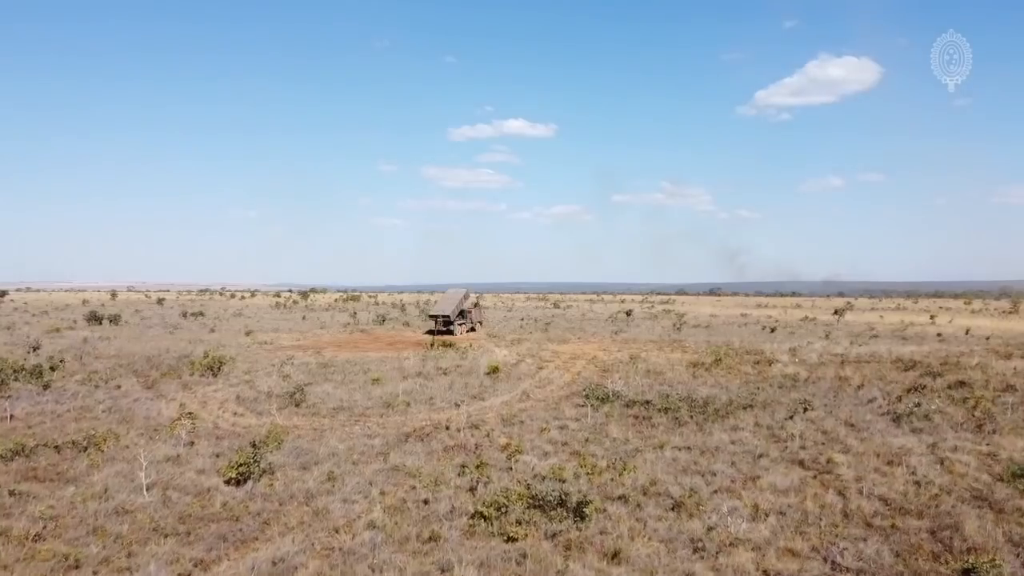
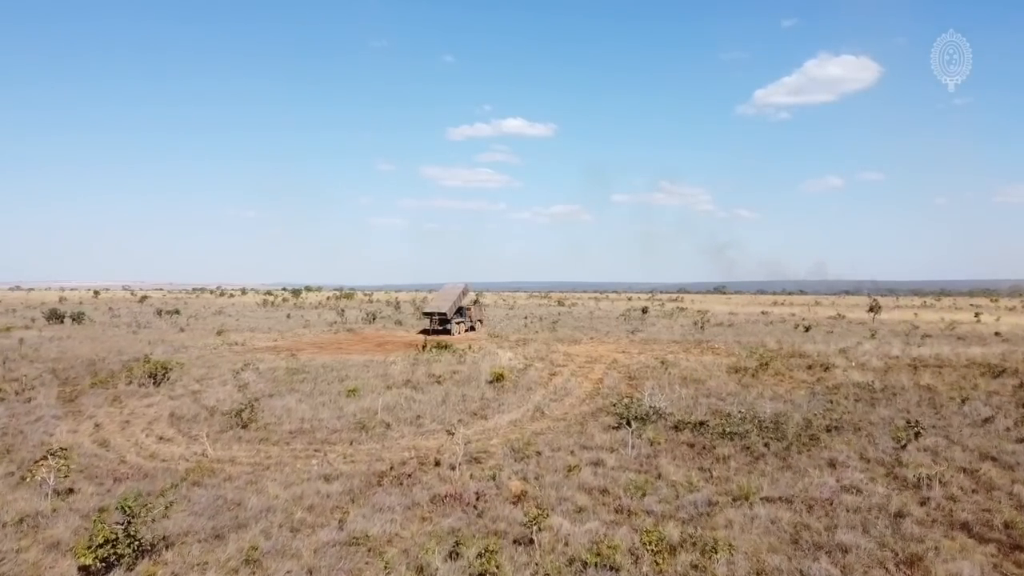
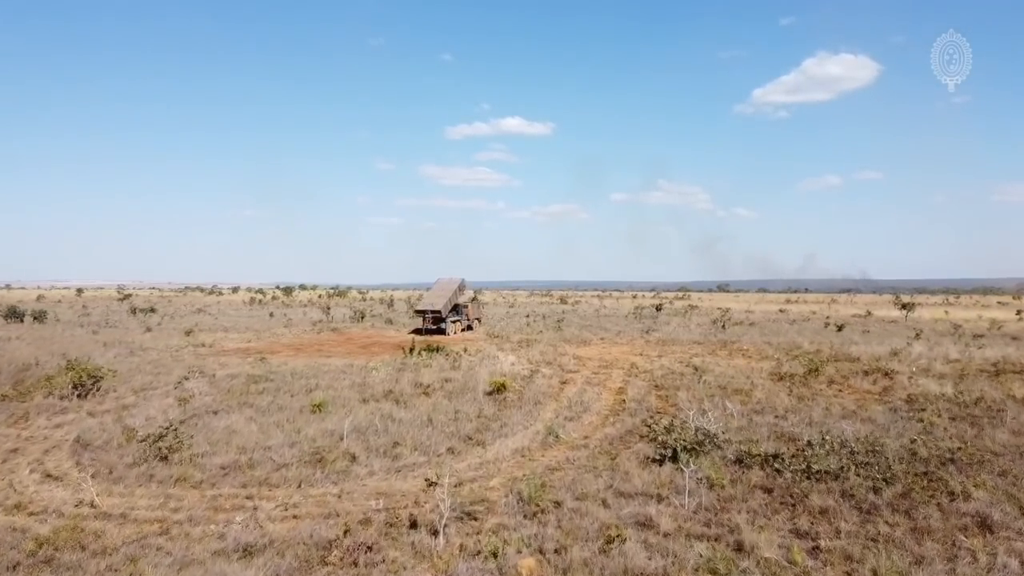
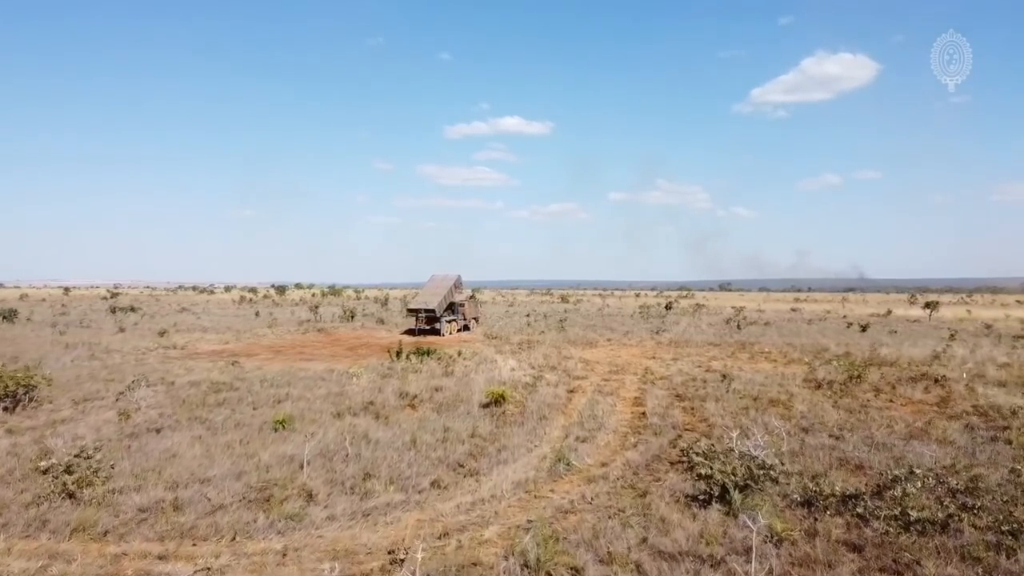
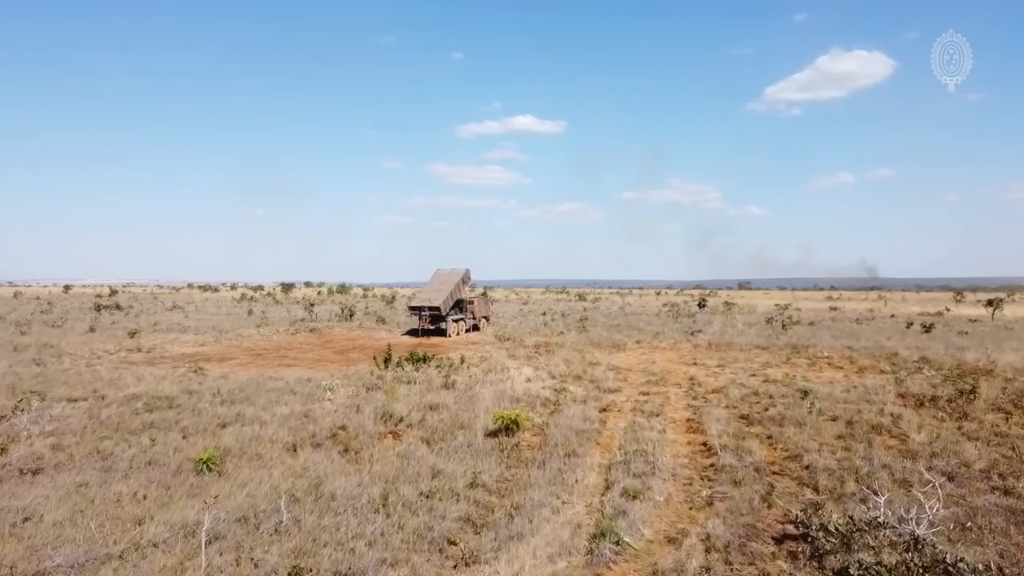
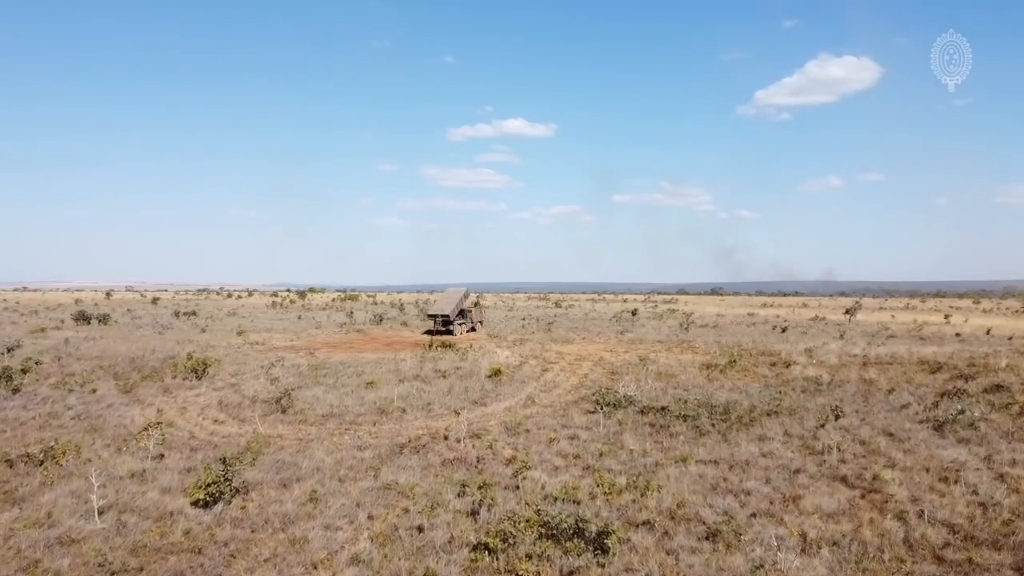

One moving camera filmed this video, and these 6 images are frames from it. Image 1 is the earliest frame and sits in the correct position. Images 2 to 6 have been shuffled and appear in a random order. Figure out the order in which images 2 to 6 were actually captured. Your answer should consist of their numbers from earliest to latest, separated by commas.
6, 2, 3, 4, 5
